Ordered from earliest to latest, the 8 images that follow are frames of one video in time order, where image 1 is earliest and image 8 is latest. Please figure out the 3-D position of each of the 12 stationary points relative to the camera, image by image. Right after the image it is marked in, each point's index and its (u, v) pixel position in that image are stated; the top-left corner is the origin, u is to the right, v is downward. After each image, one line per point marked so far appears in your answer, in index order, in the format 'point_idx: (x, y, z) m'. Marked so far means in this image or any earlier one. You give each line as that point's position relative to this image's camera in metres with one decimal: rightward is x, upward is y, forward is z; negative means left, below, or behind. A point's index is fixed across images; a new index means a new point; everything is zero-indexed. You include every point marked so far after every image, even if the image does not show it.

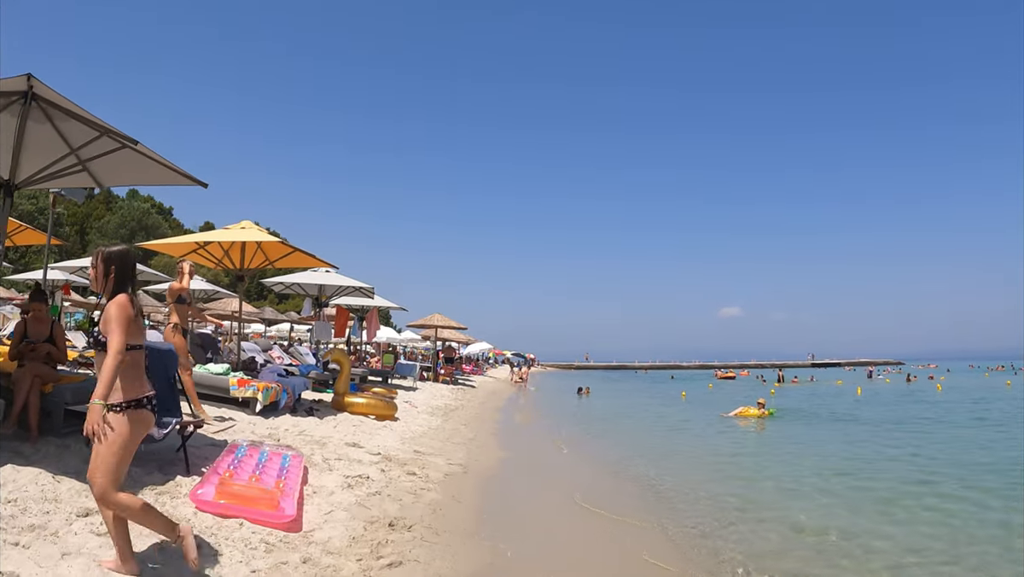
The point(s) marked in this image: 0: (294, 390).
0: (-3.2, -1.5, +8.9) m
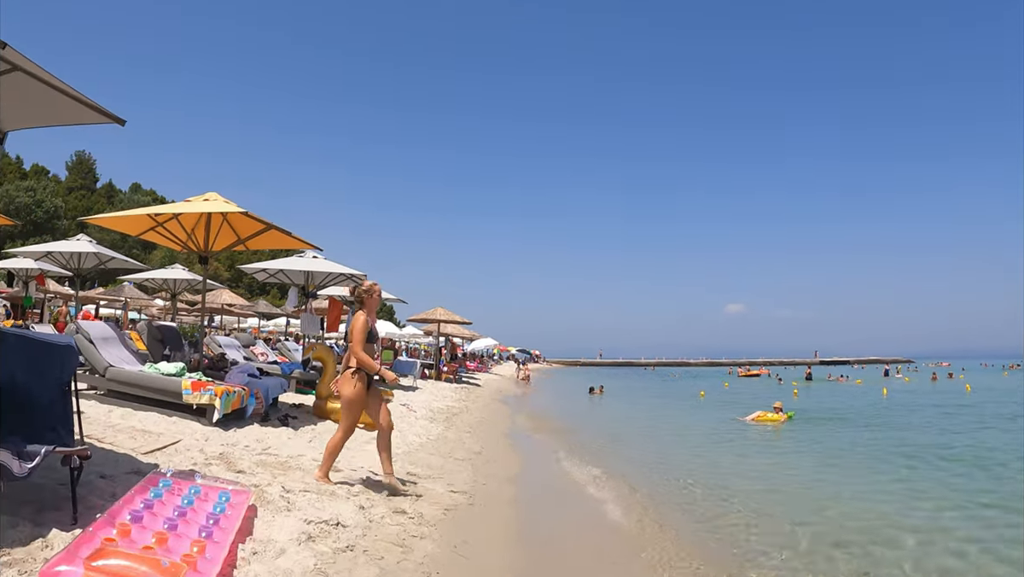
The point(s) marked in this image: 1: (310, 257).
0: (-3.0, -1.3, +7.5) m
1: (-3.7, +0.6, +11.2) m
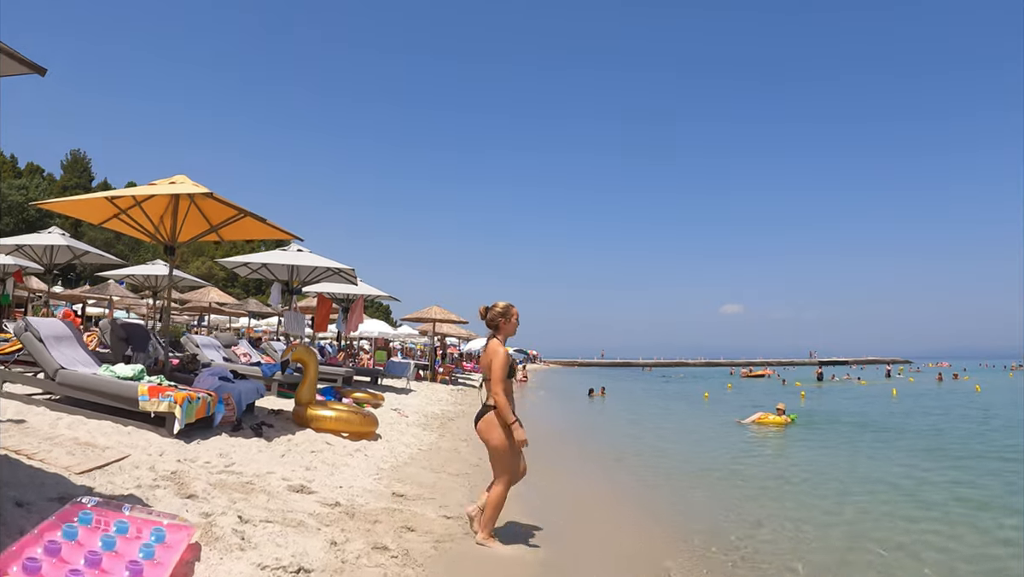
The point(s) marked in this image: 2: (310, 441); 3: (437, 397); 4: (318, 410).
0: (-3.0, -1.2, +6.7) m
1: (-3.8, +0.7, +10.4) m
2: (-2.0, -1.5, +6.0) m
3: (-1.7, -2.4, +13.4) m
4: (-2.1, -1.4, +6.7) m
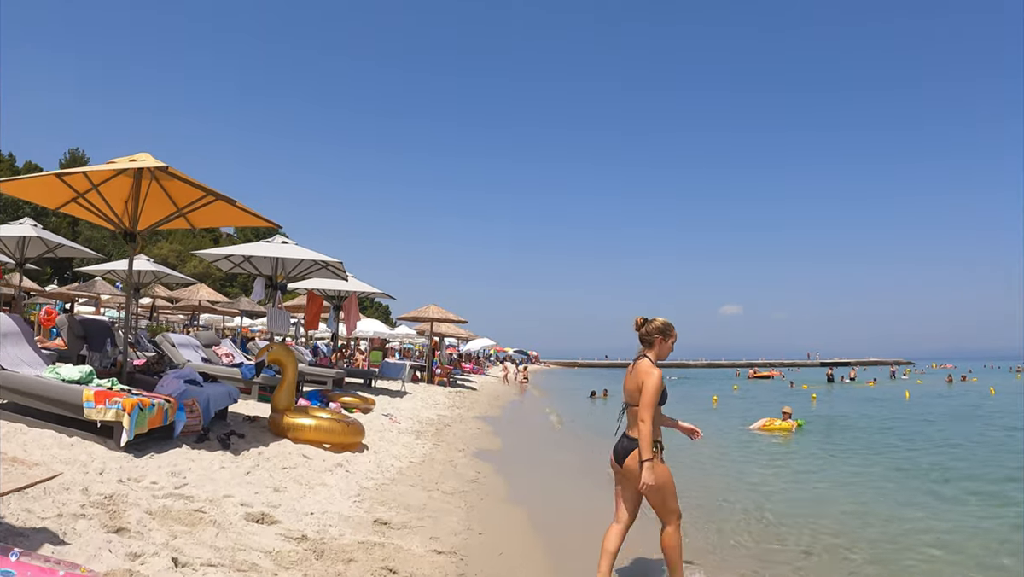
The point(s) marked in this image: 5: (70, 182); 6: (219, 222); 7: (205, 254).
0: (-3.0, -1.1, +5.9) m
1: (-3.7, +0.7, +9.7) m
2: (-2.0, -1.4, +5.3) m
3: (-1.6, -2.3, +12.7) m
4: (-2.1, -1.3, +6.0) m
5: (-4.4, +1.1, +6.0) m
6: (-3.3, +0.8, +6.9) m
7: (-5.2, +0.6, +10.3) m
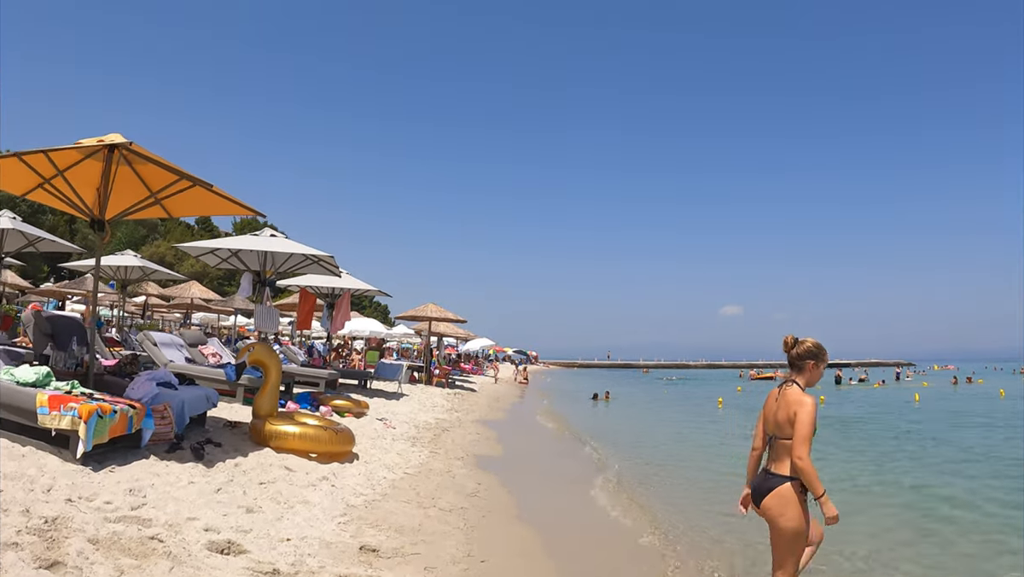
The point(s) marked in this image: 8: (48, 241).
0: (-3.0, -1.1, +5.4) m
1: (-3.7, +0.8, +9.1) m
2: (-1.9, -1.4, +4.7) m
3: (-1.6, -2.3, +12.1) m
4: (-2.1, -1.2, +5.4) m
5: (-4.3, +1.1, +5.5) m
6: (-3.3, +0.8, +6.3) m
7: (-5.2, +0.7, +9.7) m
8: (-8.7, +0.9, +11.4) m
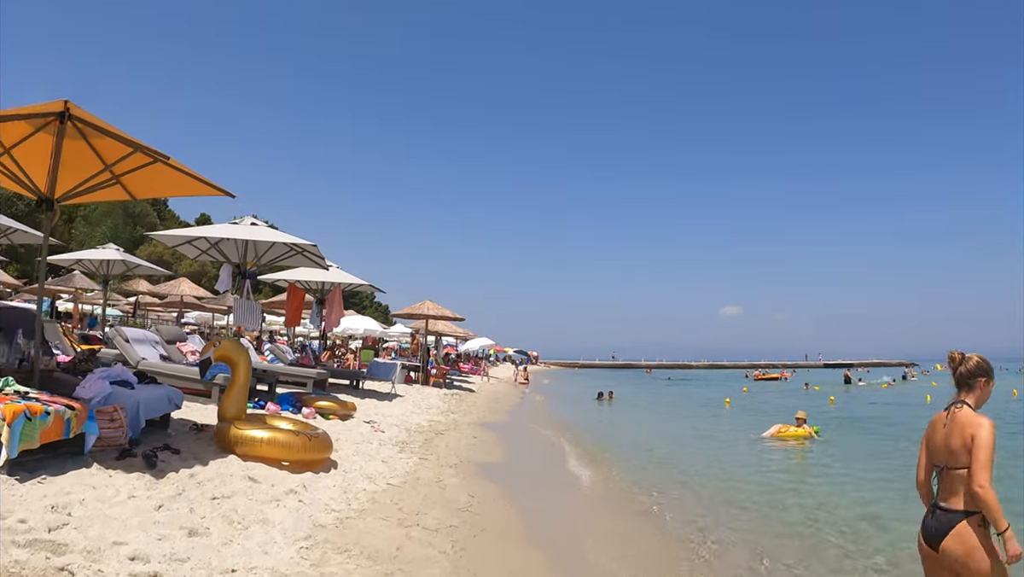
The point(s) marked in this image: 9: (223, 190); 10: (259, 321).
0: (-3.0, -1.0, +4.8) m
1: (-3.7, +0.9, +8.5) m
2: (-2.0, -1.3, +4.1) m
3: (-1.6, -2.2, +11.5) m
4: (-2.1, -1.1, +4.8) m
5: (-4.4, +1.2, +4.9) m
6: (-3.3, +0.9, +5.7) m
7: (-5.2, +0.7, +9.1) m
8: (-8.7, +1.0, +10.8) m
9: (-2.6, +0.9, +5.4) m
10: (-3.5, -0.5, +8.4) m
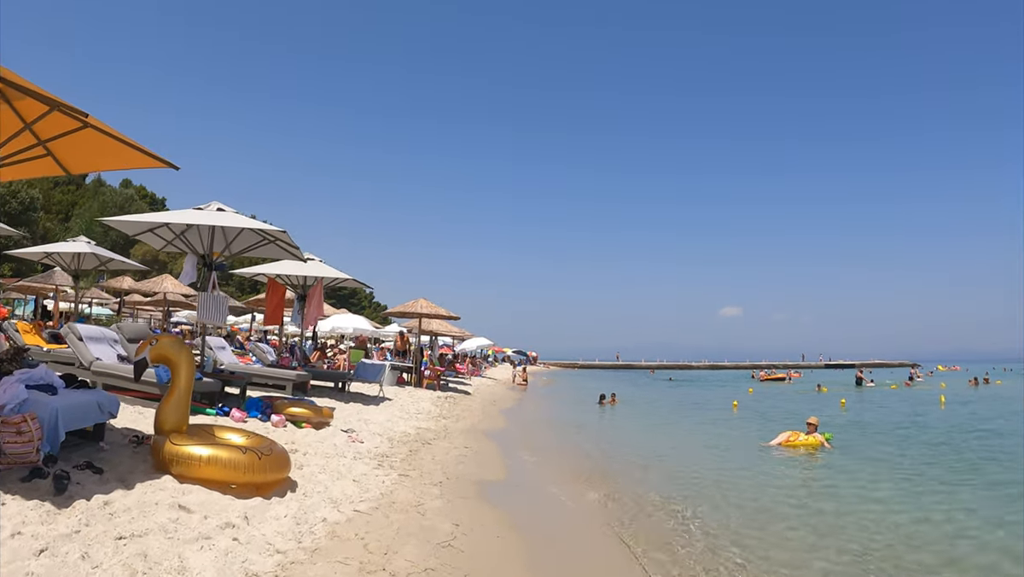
0: (-3.0, -0.9, +4.0) m
1: (-3.8, +1.0, +7.7) m
2: (-2.0, -1.2, +3.3) m
3: (-1.7, -2.1, +10.7) m
4: (-2.1, -1.0, +4.0) m
5: (-4.4, +1.3, +4.1) m
6: (-3.4, +1.0, +4.9) m
7: (-5.2, +0.8, +8.3) m
8: (-8.8, +1.1, +10.0) m
9: (-2.6, +1.0, +4.6) m
10: (-3.5, -0.4, +7.6) m
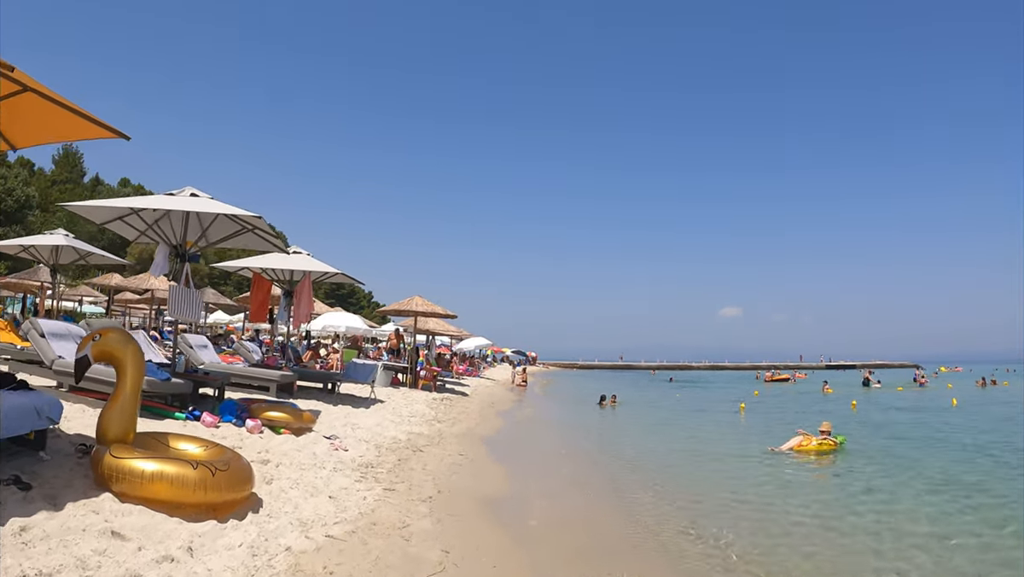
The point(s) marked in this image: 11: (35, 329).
0: (-3.0, -0.8, +3.4) m
1: (-3.8, +1.1, +7.1) m
2: (-2.0, -1.1, +2.7) m
3: (-1.7, -2.0, +10.1) m
4: (-2.1, -0.9, +3.4) m
5: (-4.4, +1.4, +3.5) m
6: (-3.4, +1.1, +4.3) m
7: (-5.2, +0.9, +7.7) m
8: (-8.8, +1.1, +9.4) m
9: (-2.6, +1.0, +4.0) m
10: (-3.5, -0.3, +7.0) m
11: (-5.2, -0.4, +6.5) m
